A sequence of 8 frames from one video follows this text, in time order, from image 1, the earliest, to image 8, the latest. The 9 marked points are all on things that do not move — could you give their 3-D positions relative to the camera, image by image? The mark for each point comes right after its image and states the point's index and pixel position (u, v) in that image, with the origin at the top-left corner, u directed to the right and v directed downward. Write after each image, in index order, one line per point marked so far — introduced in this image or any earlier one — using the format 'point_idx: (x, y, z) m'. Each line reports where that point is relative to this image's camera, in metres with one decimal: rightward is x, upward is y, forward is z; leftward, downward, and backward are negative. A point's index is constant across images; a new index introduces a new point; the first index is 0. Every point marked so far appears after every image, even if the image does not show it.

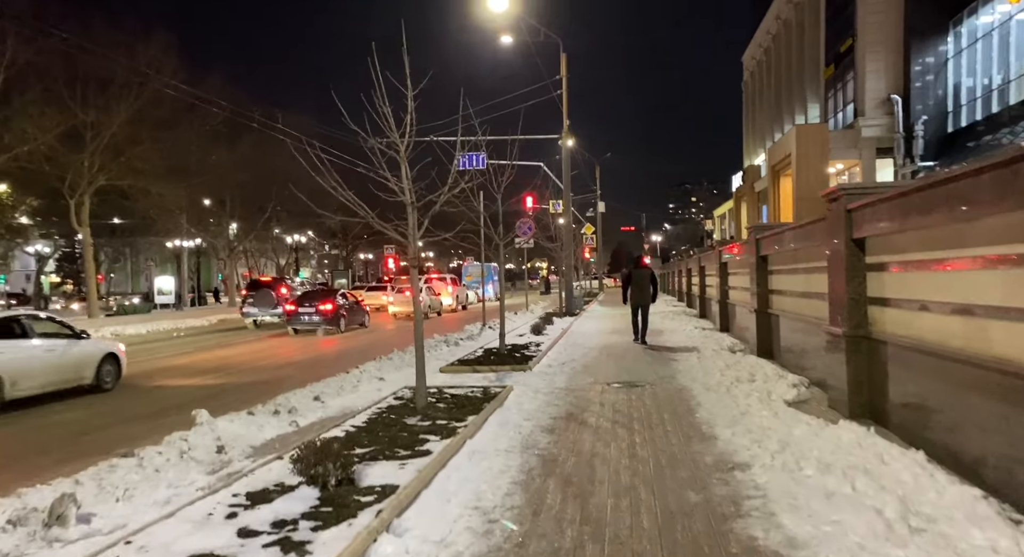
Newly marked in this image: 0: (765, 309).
0: (+4.5, -0.5, +13.1) m
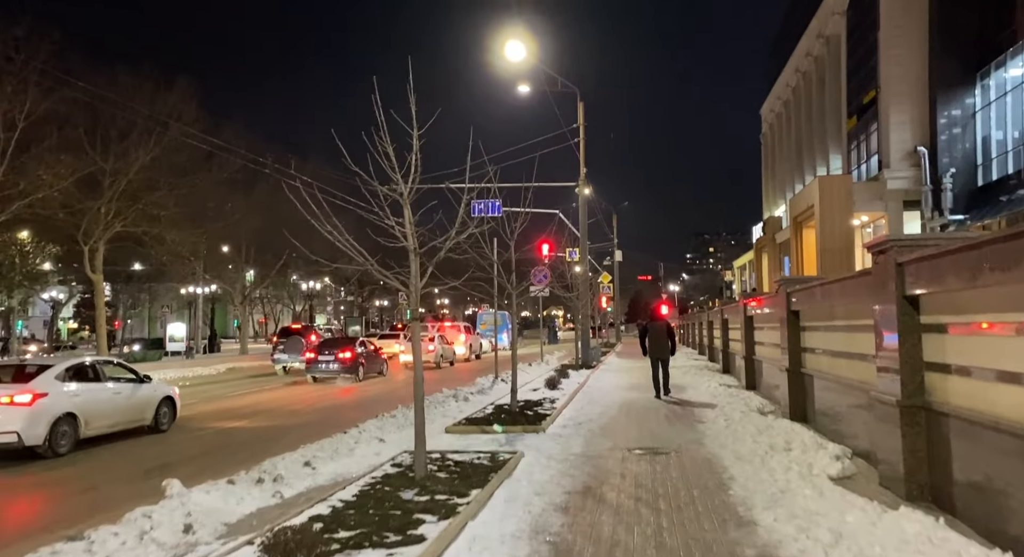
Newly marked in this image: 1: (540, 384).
0: (+4.7, -1.5, +12.2) m
1: (+0.6, -2.6, +17.9) m
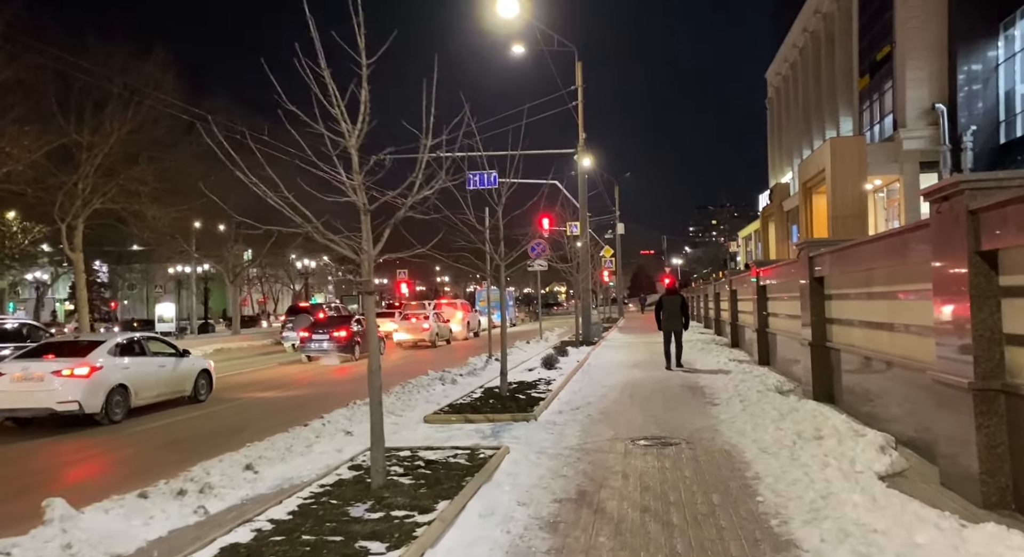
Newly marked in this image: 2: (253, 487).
0: (+4.5, -0.9, +10.8) m
1: (+0.5, -1.9, +16.6) m
2: (-2.2, -1.8, +6.4) m
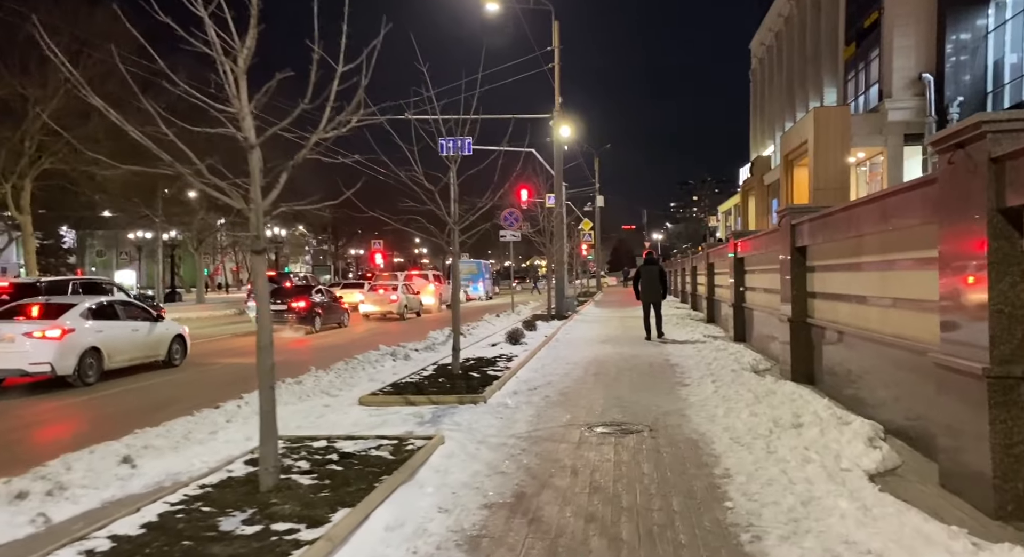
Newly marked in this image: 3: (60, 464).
0: (+3.9, -0.5, +9.9) m
1: (-0.3, -1.3, +15.6) m
2: (-2.8, -1.5, +5.3) m
3: (-3.4, -1.4, +5.6) m
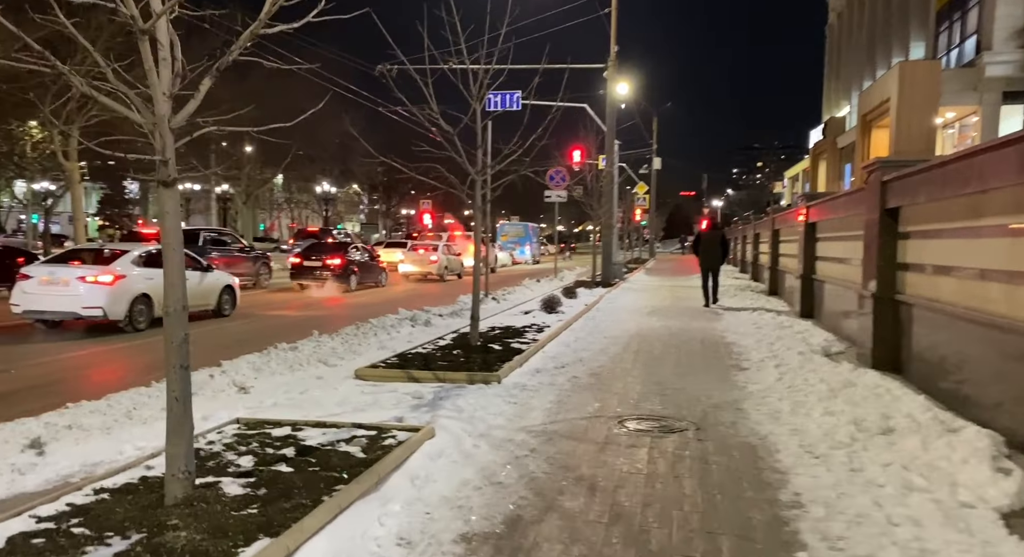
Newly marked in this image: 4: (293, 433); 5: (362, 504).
0: (+4.2, -0.2, +8.2) m
1: (+0.4, -0.5, +14.2) m
2: (-2.8, -1.1, +4.2) m
3: (-3.4, -1.0, +4.5) m
4: (-1.5, -1.0, +5.1) m
5: (-0.8, -1.2, +4.0) m
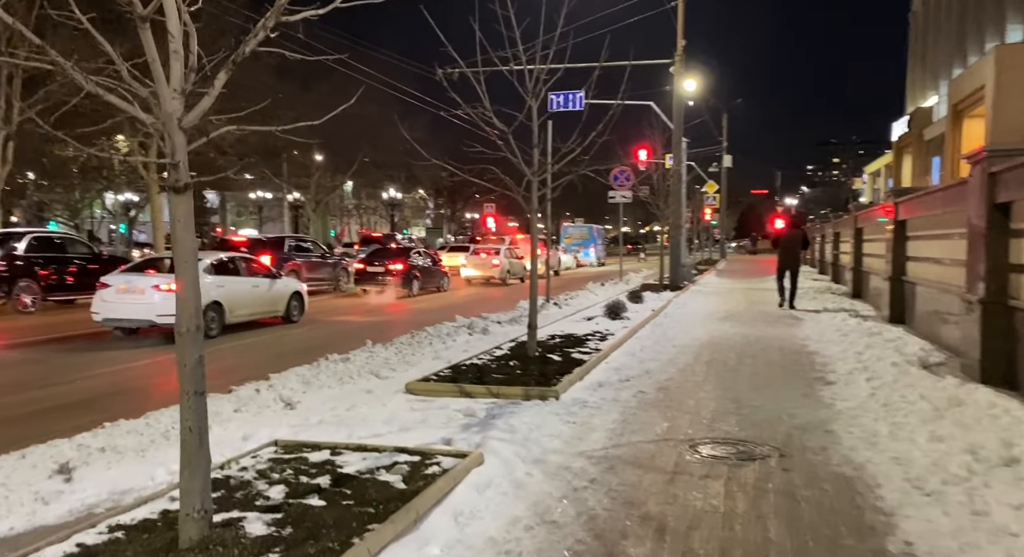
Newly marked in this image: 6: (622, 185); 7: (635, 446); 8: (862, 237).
0: (+4.8, -0.2, +7.3) m
1: (+1.6, -0.6, +13.6) m
2: (-2.5, -1.2, +3.9) m
3: (-3.1, -1.1, +4.3) m
4: (-1.1, -1.1, +4.7) m
5: (-0.5, -1.2, +3.5) m
6: (+2.9, +2.5, +19.9) m
7: (+0.9, -1.2, +5.3) m
8: (+8.1, +1.0, +17.2) m
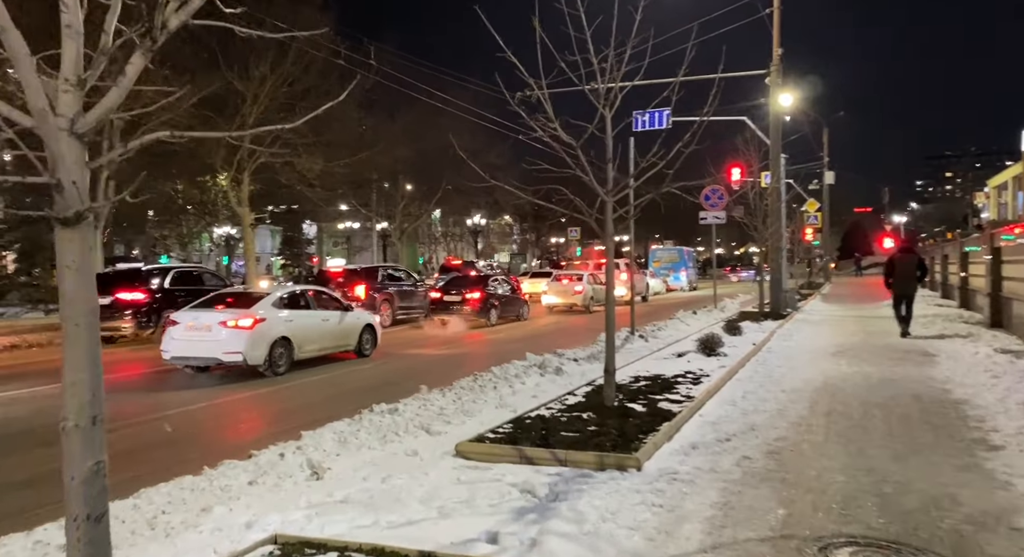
0: (+5.3, -0.4, +5.5) m
1: (+2.9, -1.1, +12.2) m
2: (-2.3, -1.5, +3.0) m
3: (-2.8, -1.4, +3.4) m
4: (-0.8, -1.4, +3.6) m
5: (-0.4, -1.5, +2.3) m
6: (+5.0, +1.8, +18.3) m
7: (+1.2, -1.4, +4.0) m
8: (+9.8, +0.4, +15.0) m
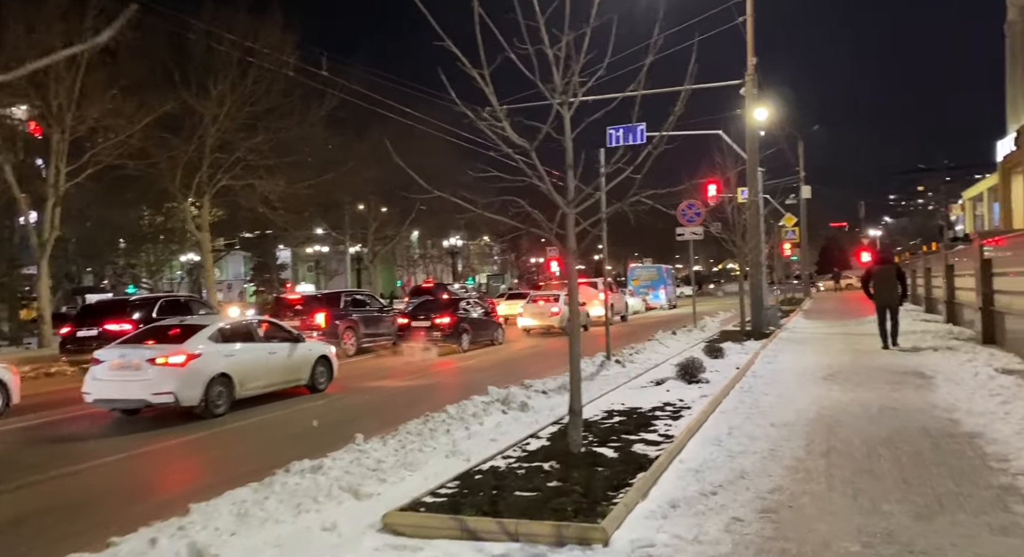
0: (+4.9, -0.5, +4.6) m
1: (+2.4, -1.4, +11.2) m
2: (-2.6, -1.6, +1.9) m
3: (-3.1, -1.6, +2.3) m
4: (-1.1, -1.5, +2.5) m
5: (-0.7, -1.6, +1.3) m
6: (+4.2, +1.4, +17.5) m
7: (+0.9, -1.5, +2.9) m
8: (+9.1, +0.2, +14.2) m
